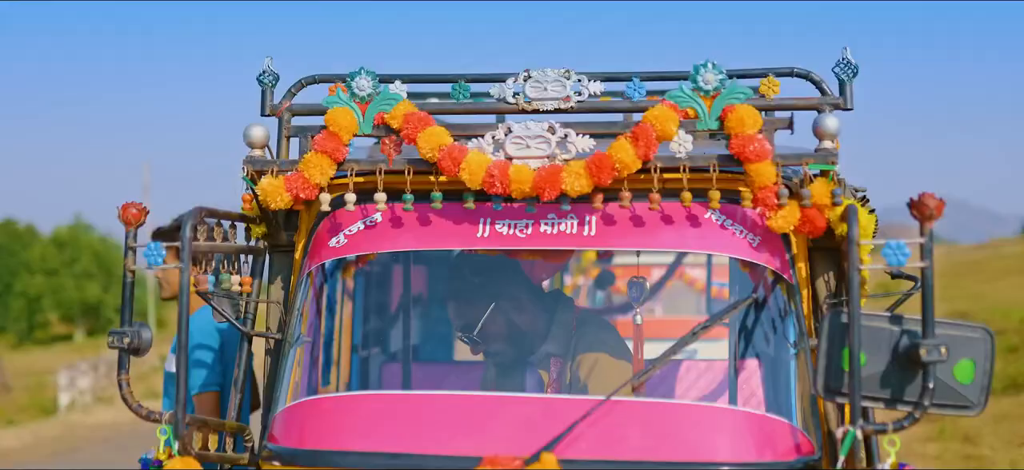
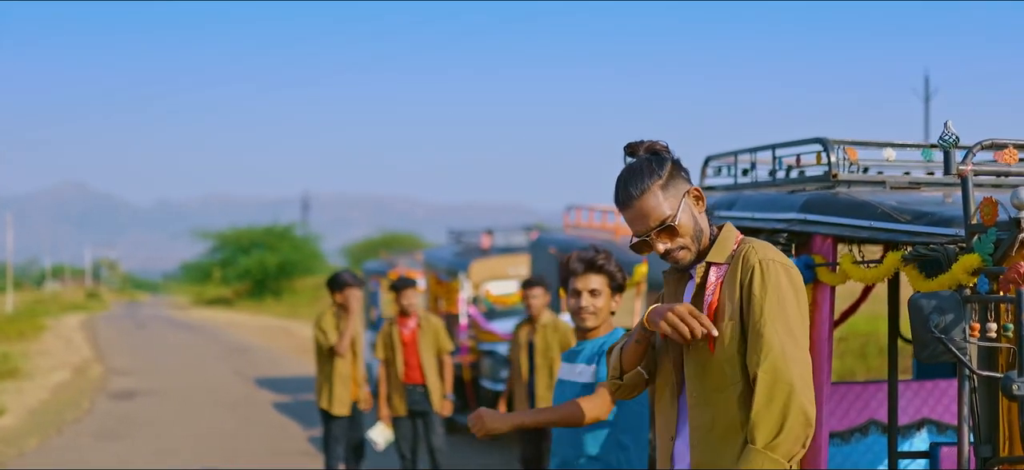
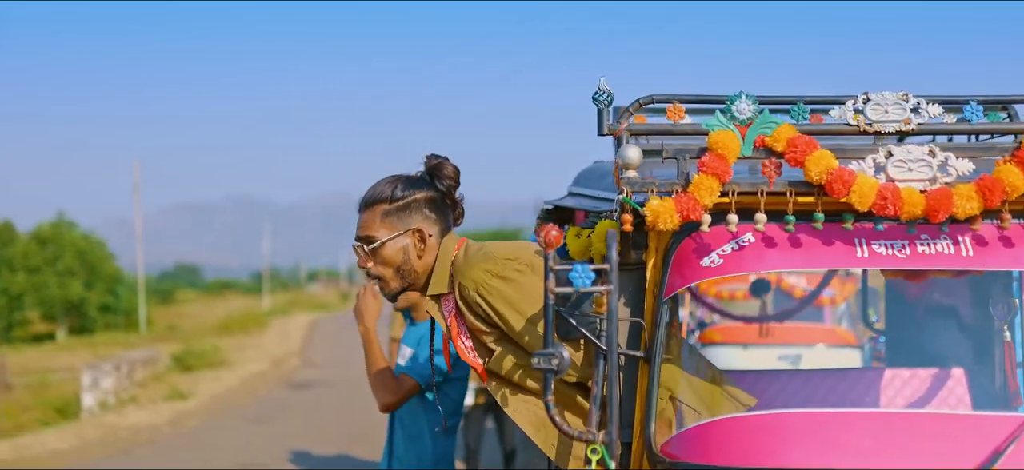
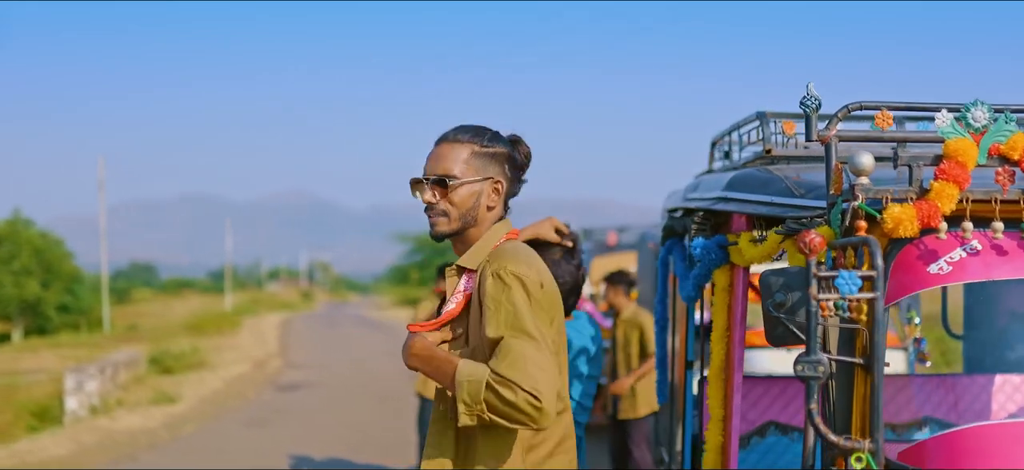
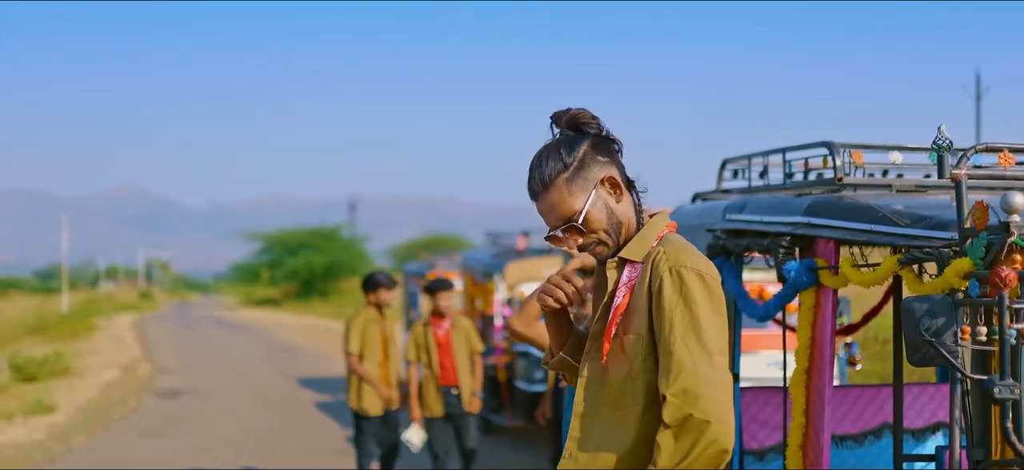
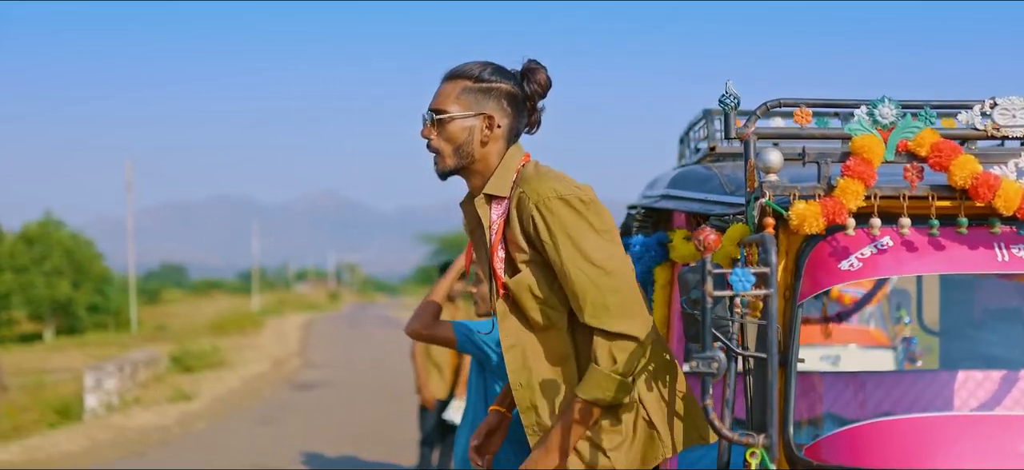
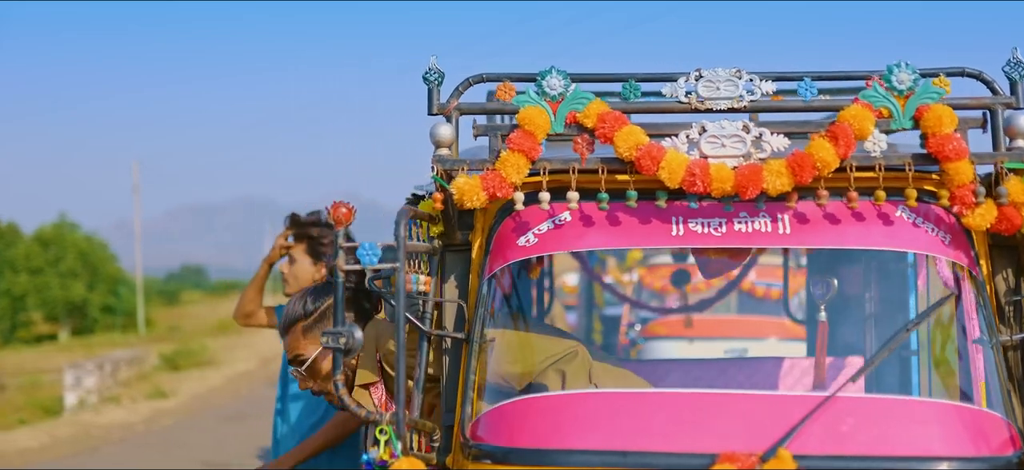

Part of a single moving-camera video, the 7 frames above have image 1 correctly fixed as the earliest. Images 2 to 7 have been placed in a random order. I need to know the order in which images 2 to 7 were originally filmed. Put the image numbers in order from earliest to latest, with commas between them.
7, 3, 6, 4, 5, 2
